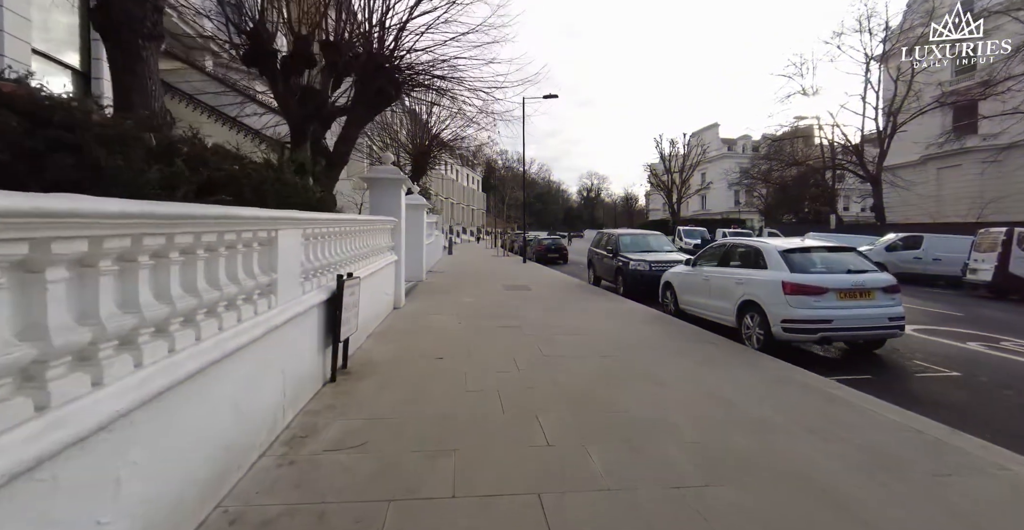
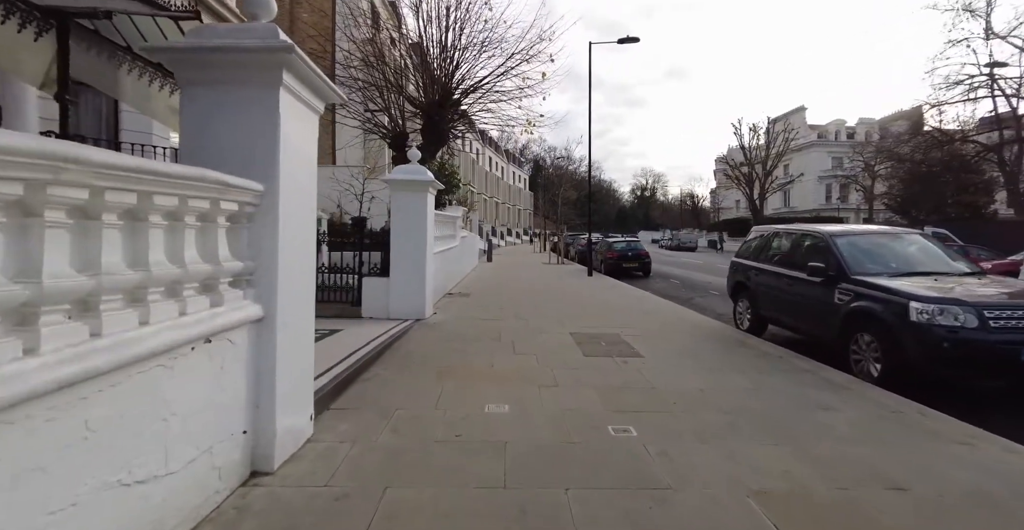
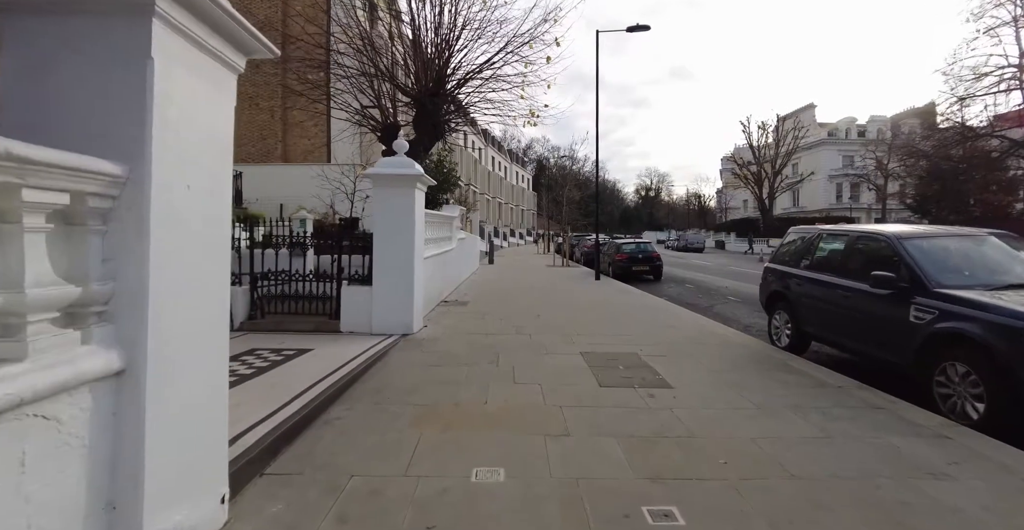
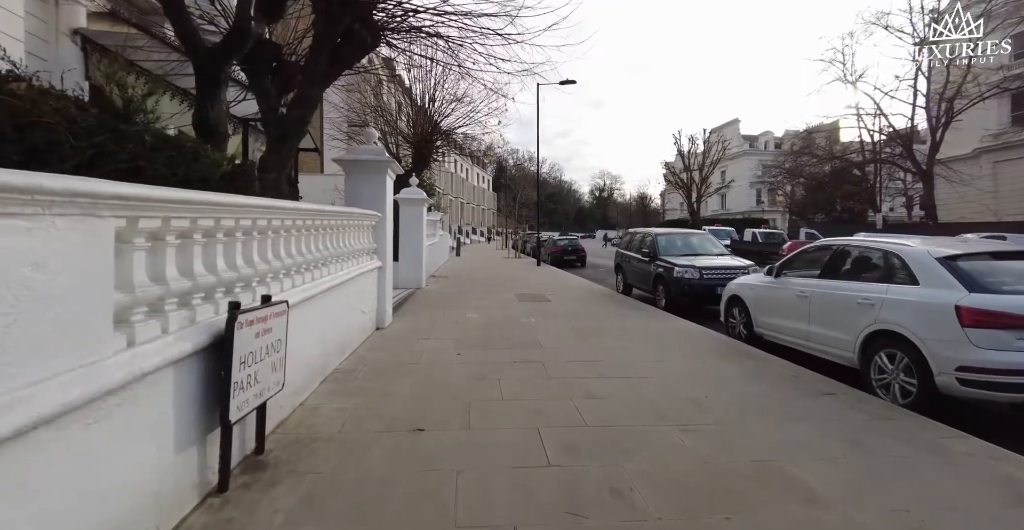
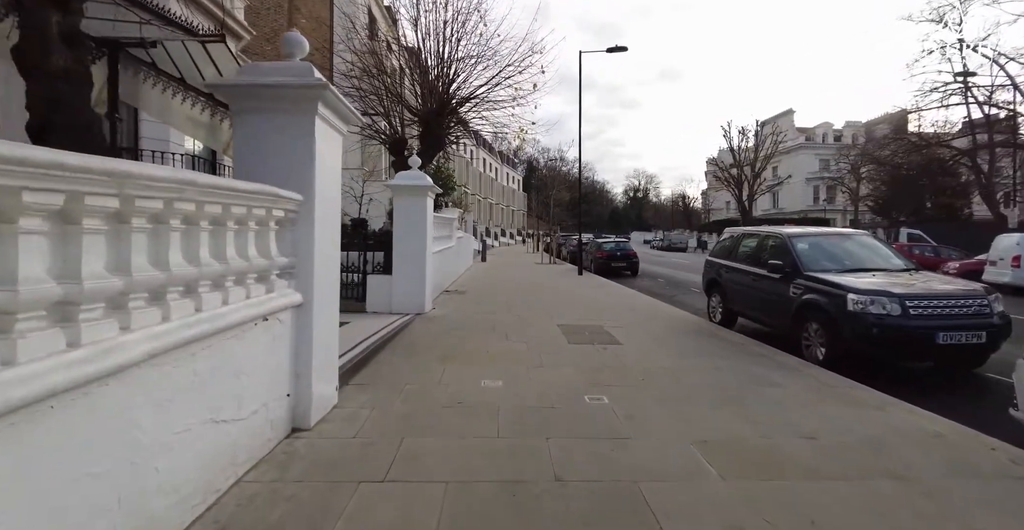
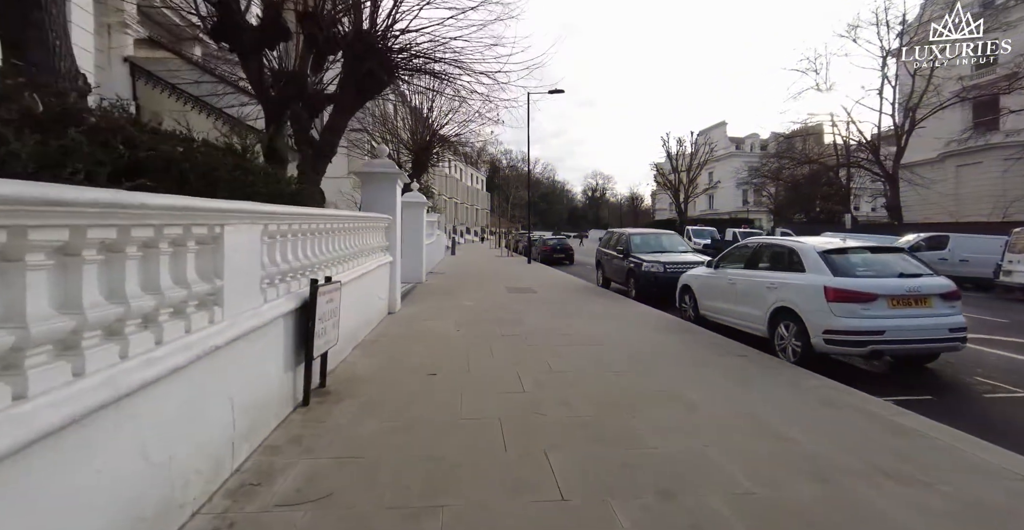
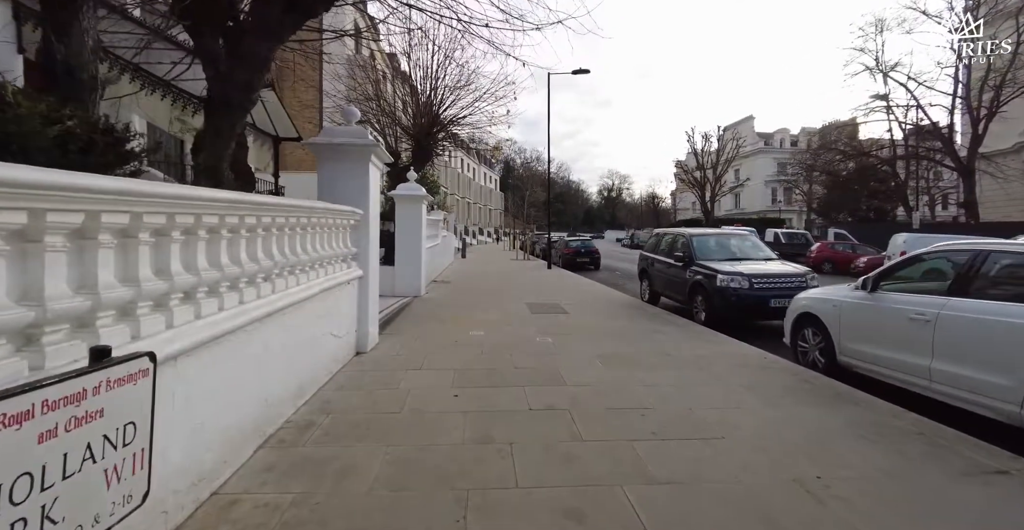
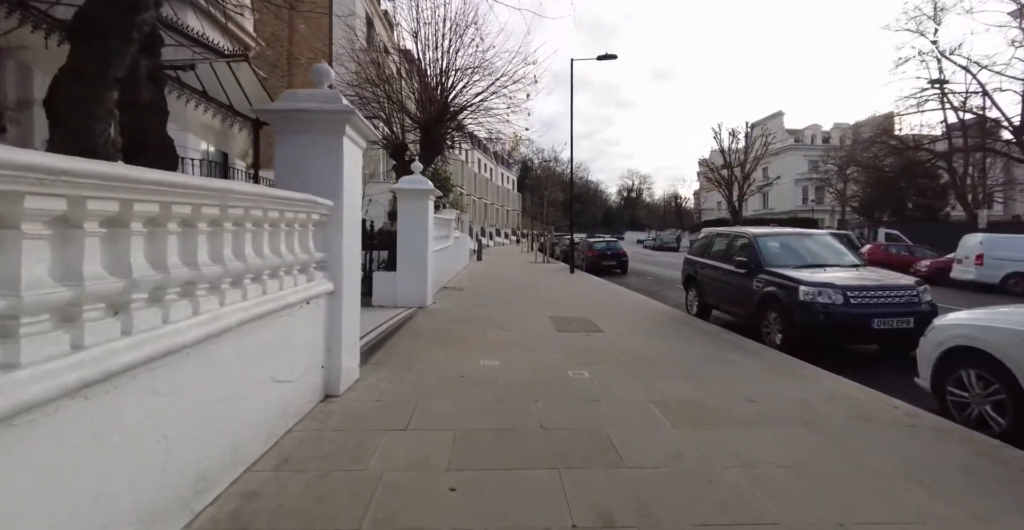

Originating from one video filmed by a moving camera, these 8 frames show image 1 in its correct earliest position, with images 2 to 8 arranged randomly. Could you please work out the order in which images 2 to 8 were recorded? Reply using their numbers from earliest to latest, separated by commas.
6, 4, 7, 8, 5, 2, 3
